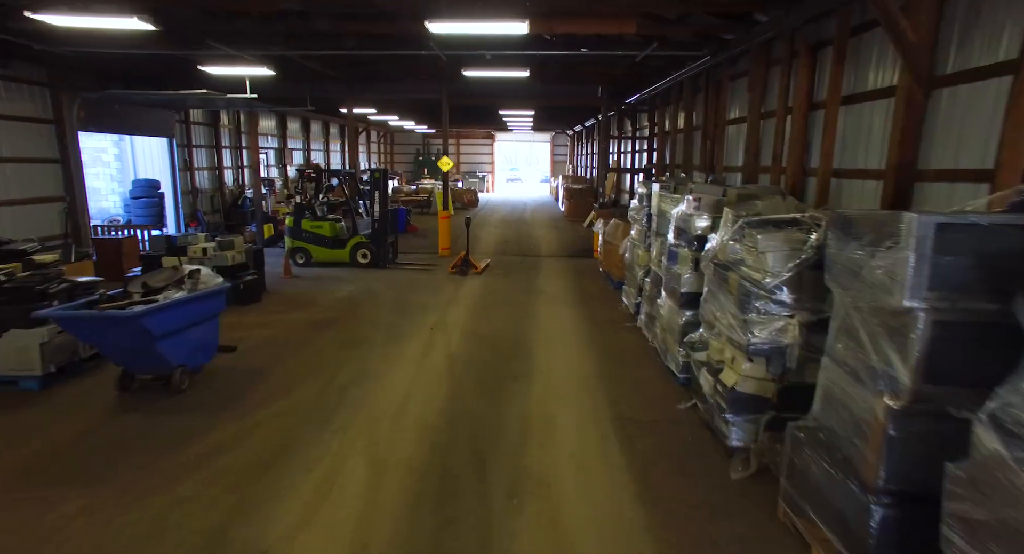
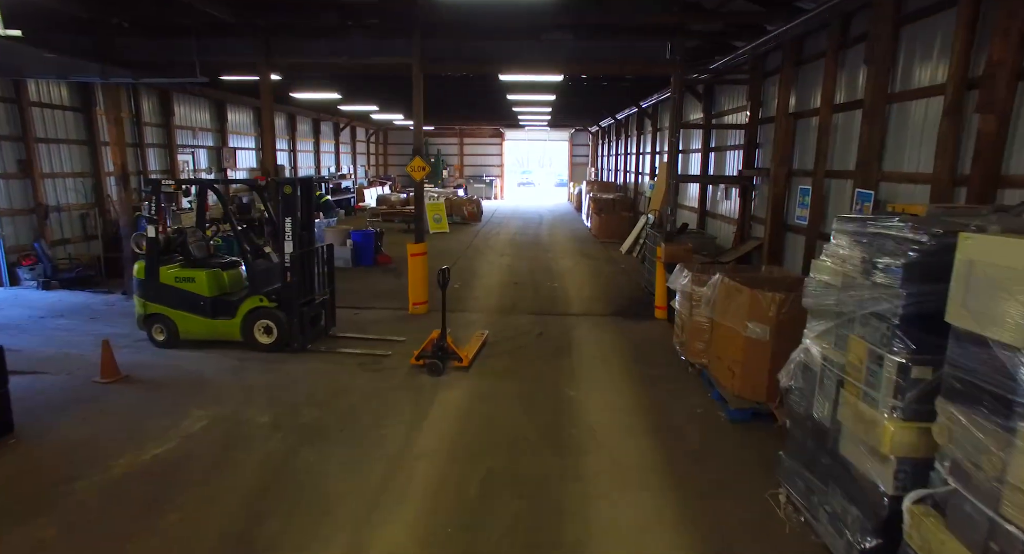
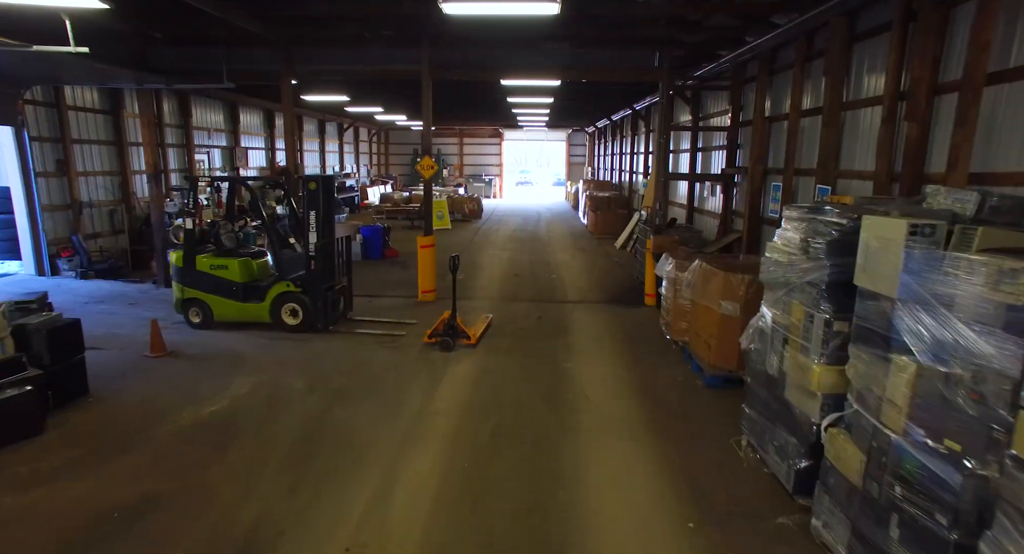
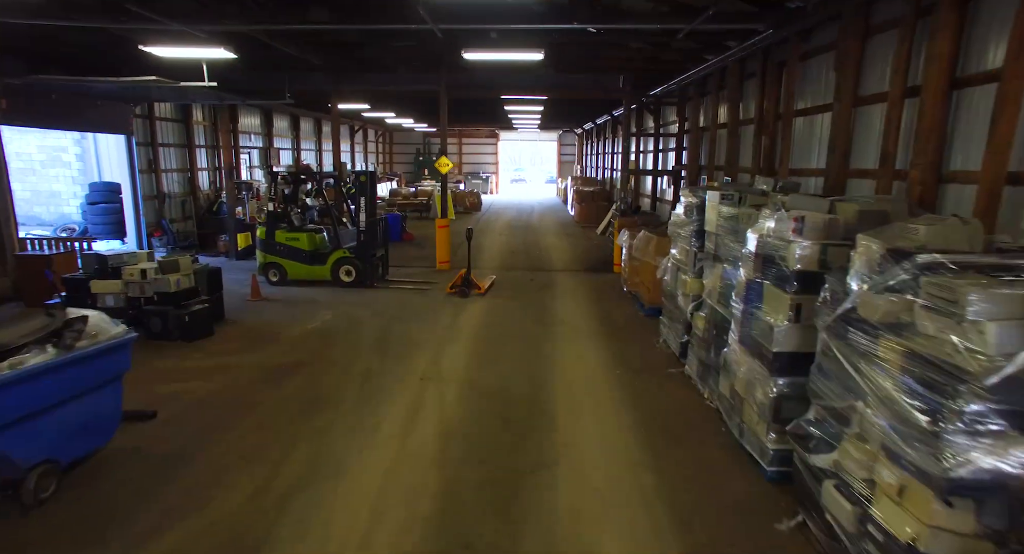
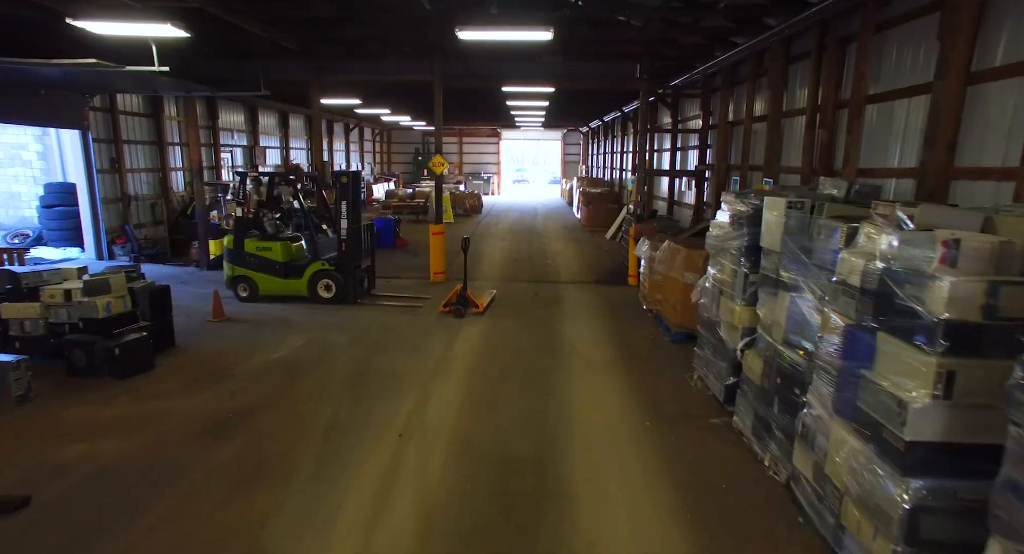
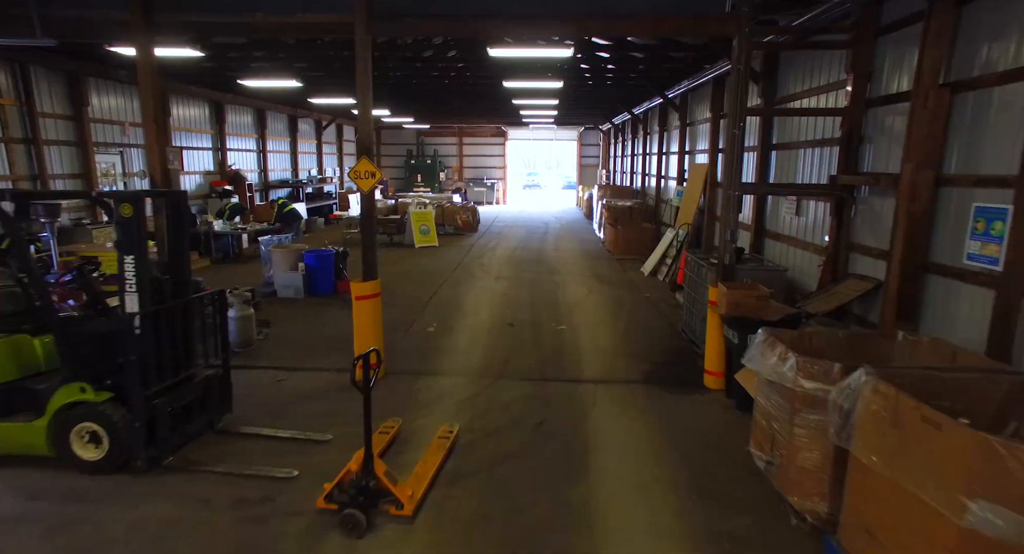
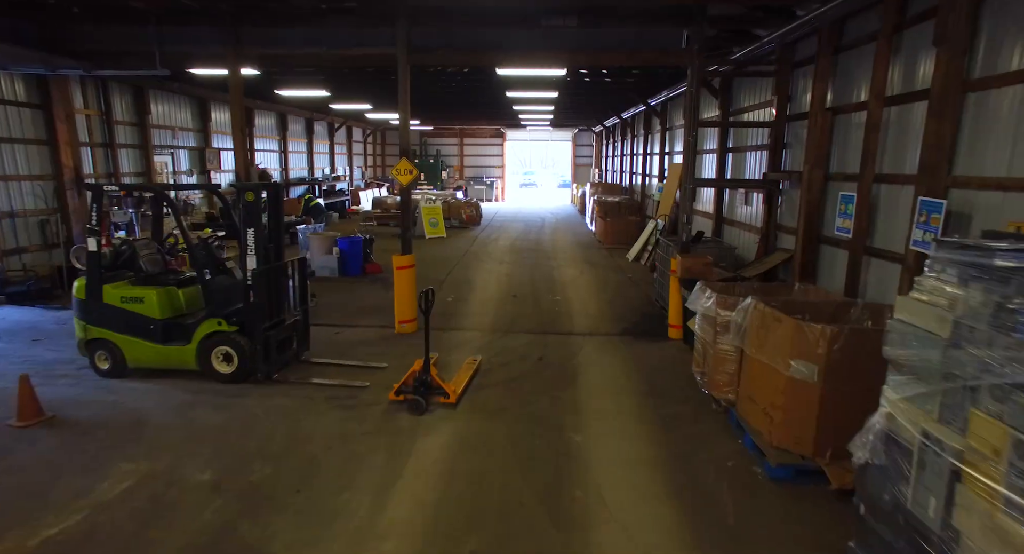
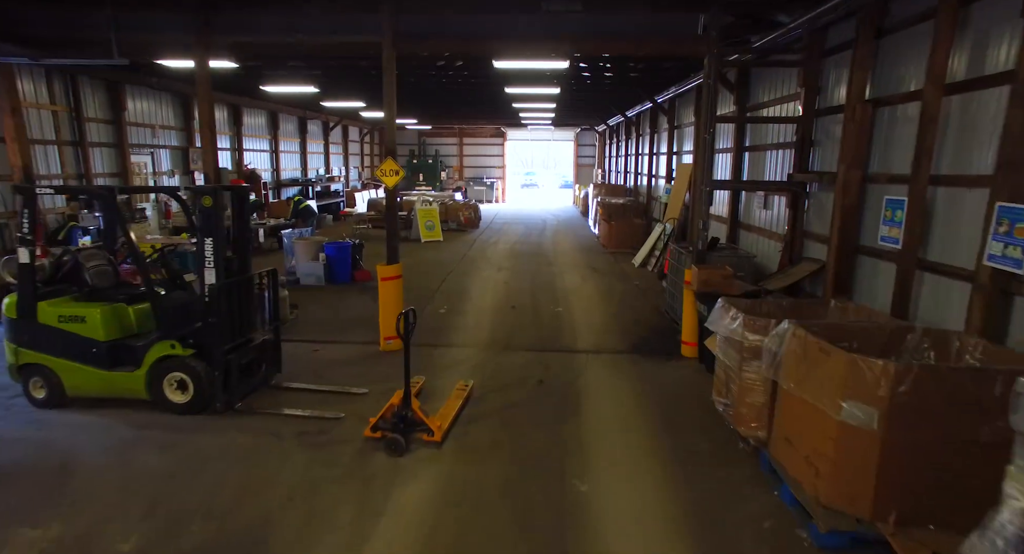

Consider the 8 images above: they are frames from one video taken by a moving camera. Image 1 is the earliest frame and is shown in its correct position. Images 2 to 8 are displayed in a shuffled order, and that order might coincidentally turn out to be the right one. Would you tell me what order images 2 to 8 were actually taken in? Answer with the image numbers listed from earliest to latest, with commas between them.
4, 5, 3, 2, 7, 8, 6
